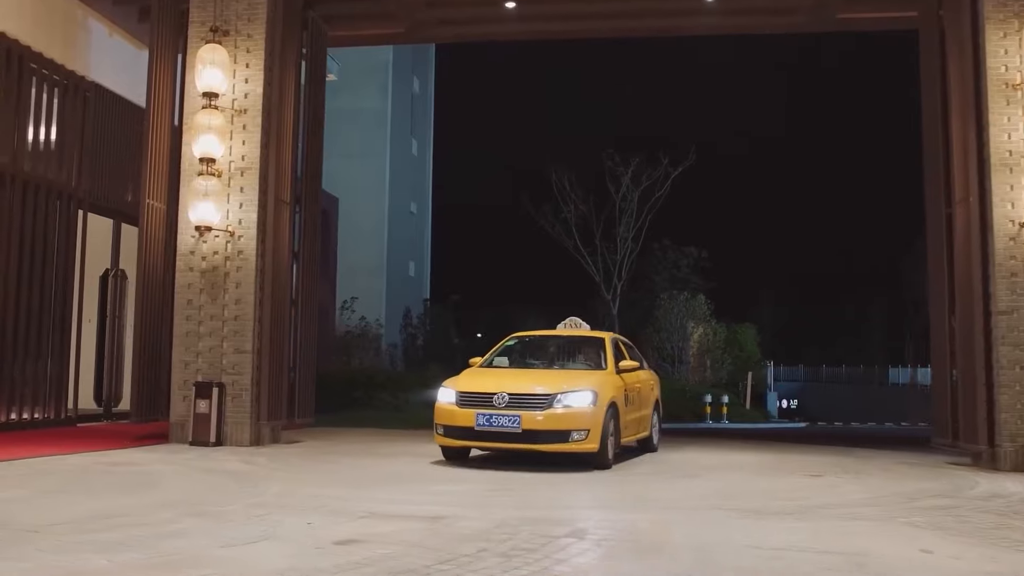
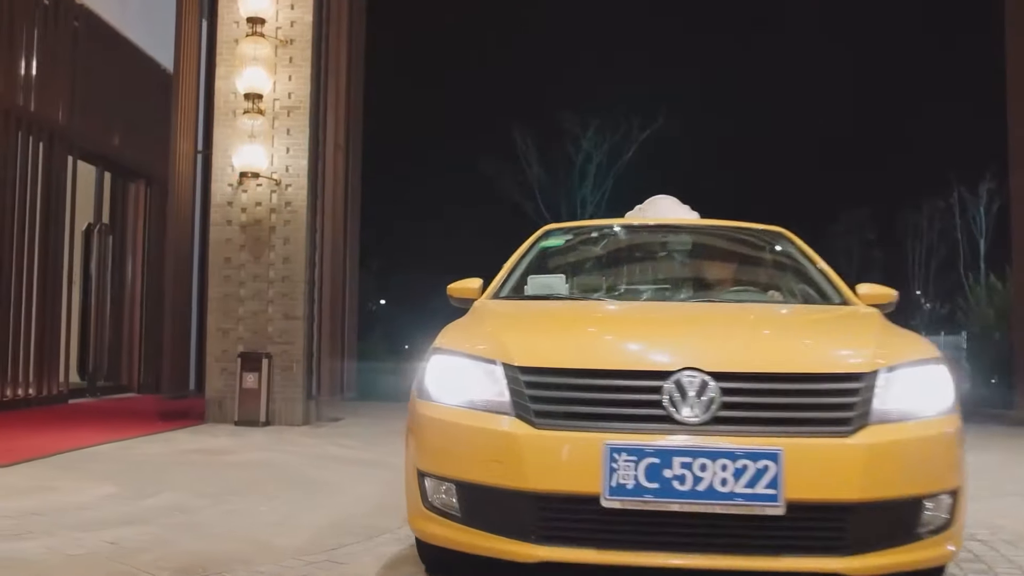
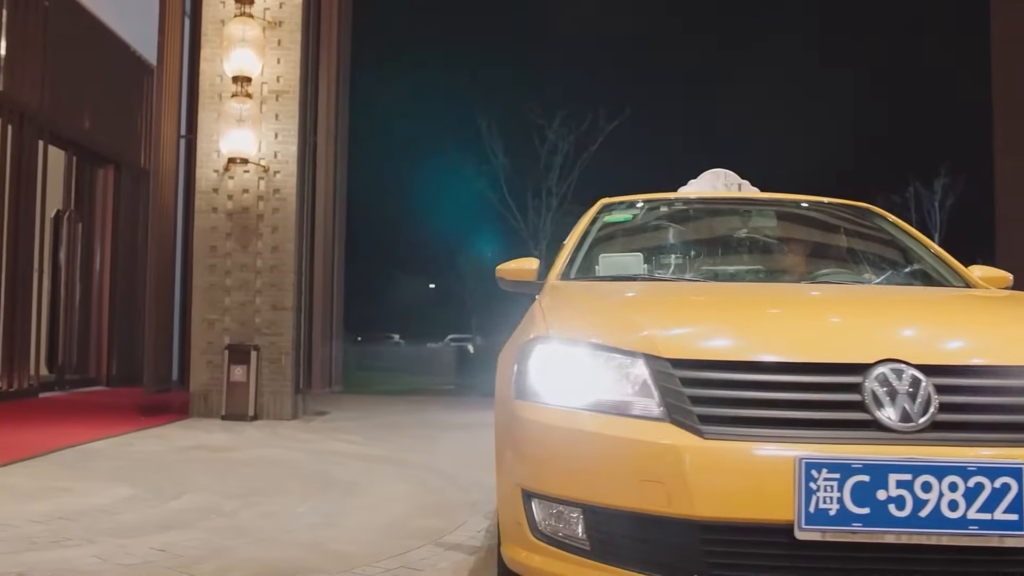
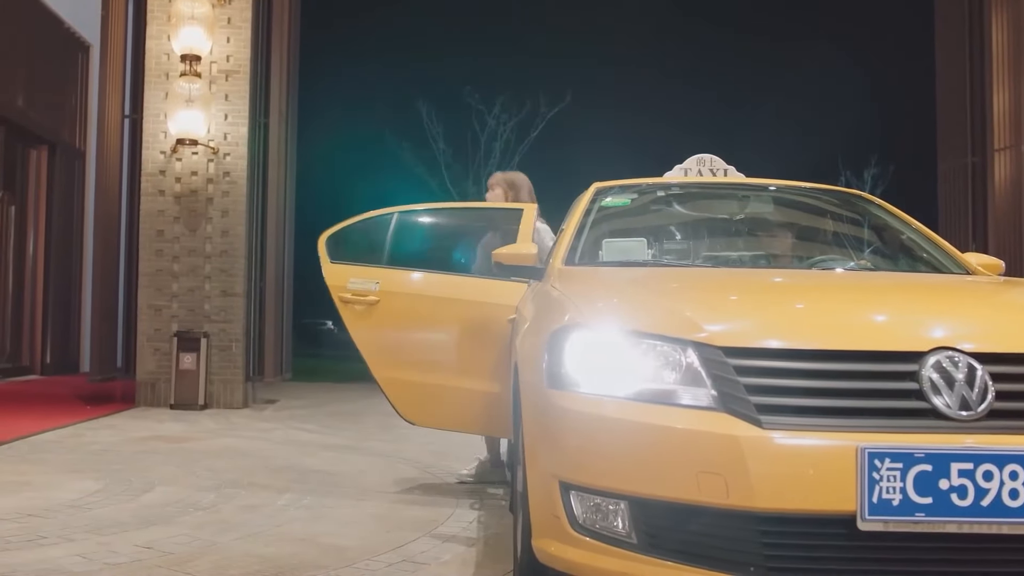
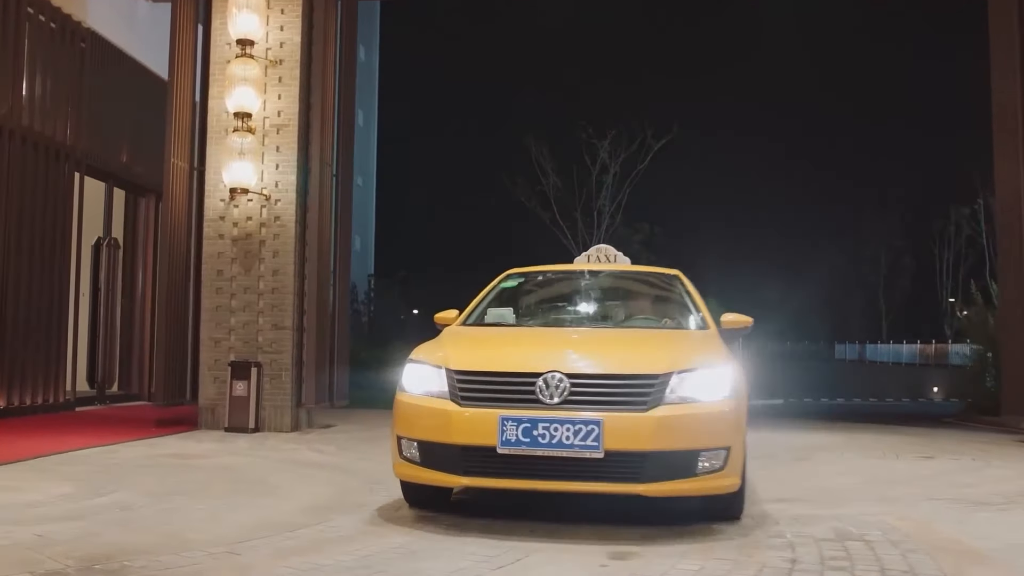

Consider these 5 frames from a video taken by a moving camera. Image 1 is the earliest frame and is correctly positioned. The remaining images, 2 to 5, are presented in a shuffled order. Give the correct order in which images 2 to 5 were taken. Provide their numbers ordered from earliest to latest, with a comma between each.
5, 2, 3, 4
